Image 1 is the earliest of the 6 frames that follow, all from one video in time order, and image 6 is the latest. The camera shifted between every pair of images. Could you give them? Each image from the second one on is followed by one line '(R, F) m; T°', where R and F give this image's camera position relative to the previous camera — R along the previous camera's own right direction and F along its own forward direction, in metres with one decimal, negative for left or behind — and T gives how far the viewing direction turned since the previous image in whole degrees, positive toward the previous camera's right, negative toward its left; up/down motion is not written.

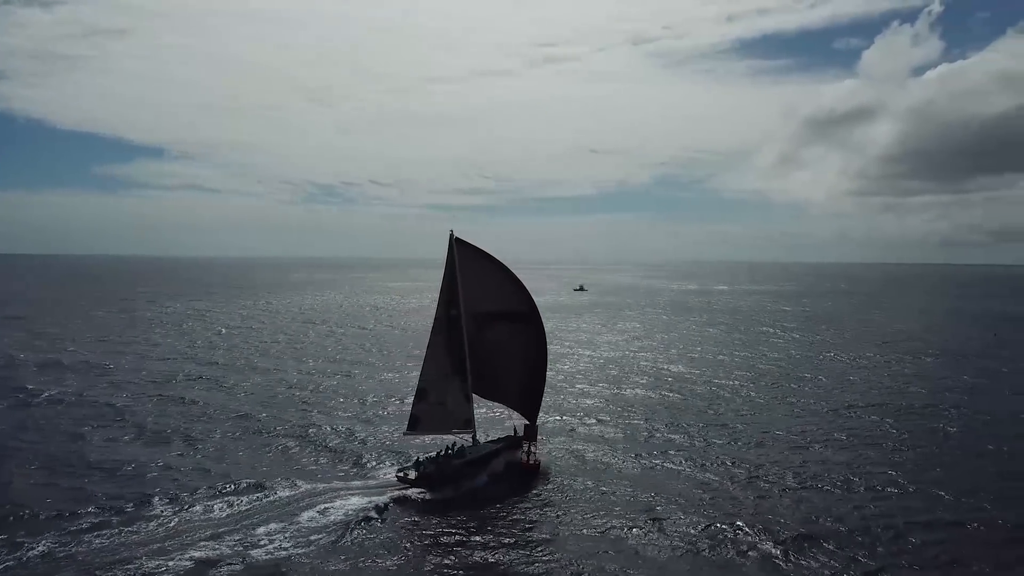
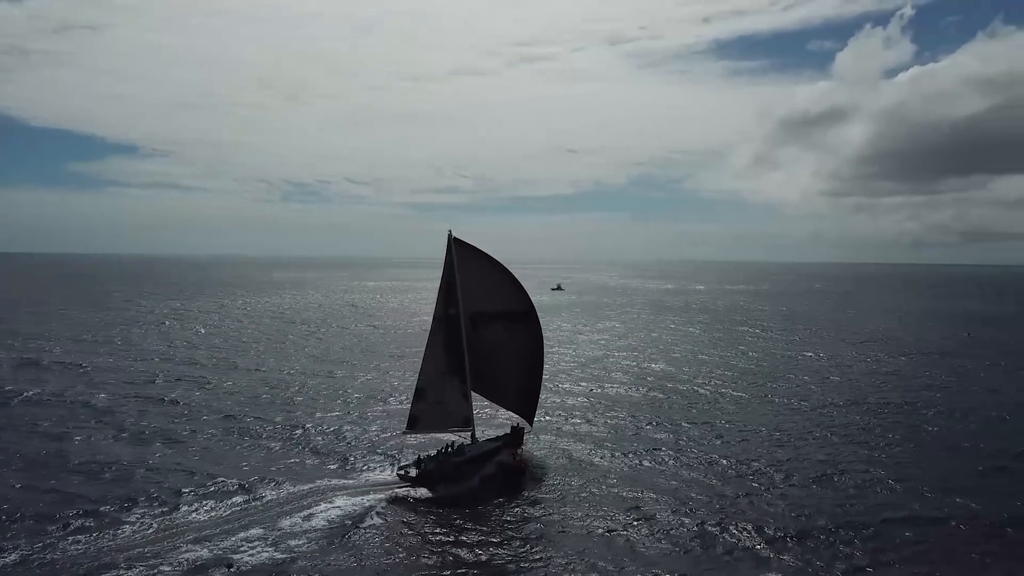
(+8.1, +1.5) m; -24°
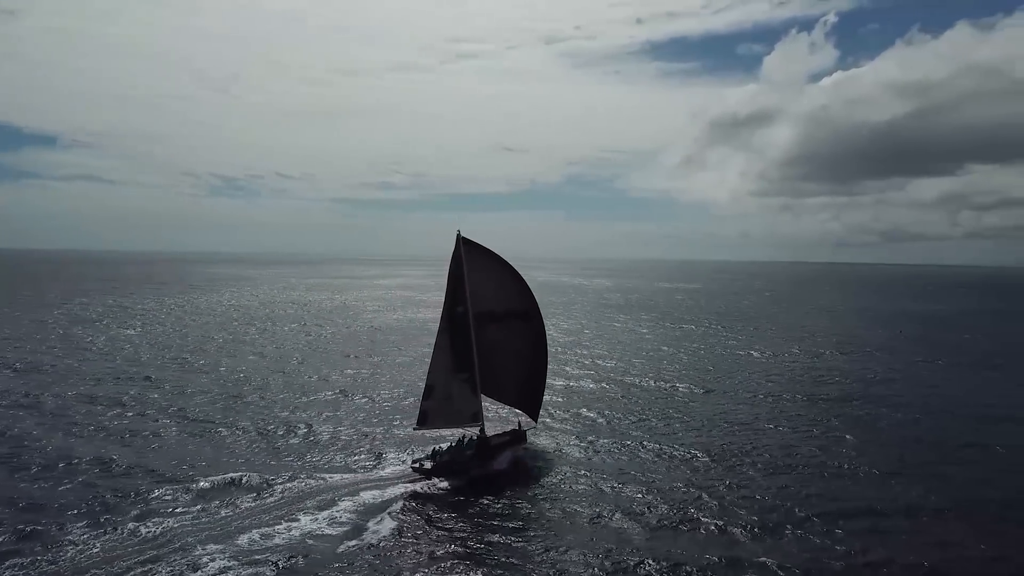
(-1.7, -0.2) m; +4°
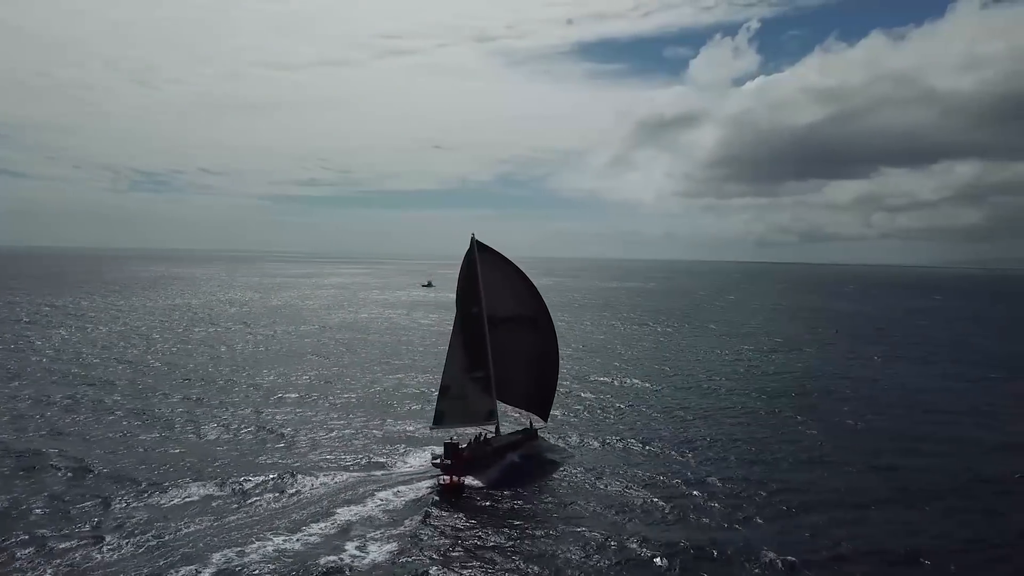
(-1.9, -0.2) m; +5°
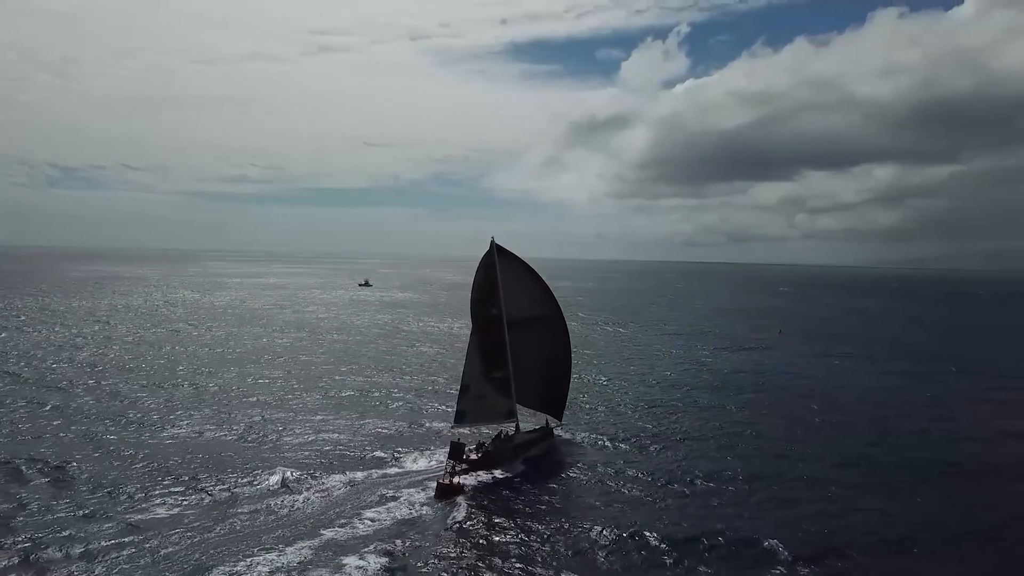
(-2.0, -0.3) m; +4°
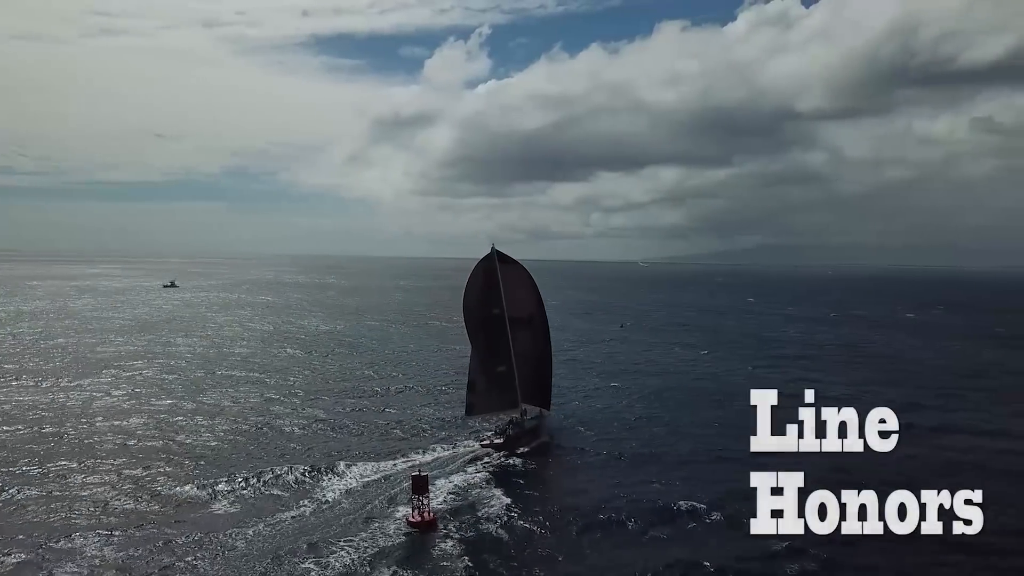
(-2.3, -1.3) m; +6°
